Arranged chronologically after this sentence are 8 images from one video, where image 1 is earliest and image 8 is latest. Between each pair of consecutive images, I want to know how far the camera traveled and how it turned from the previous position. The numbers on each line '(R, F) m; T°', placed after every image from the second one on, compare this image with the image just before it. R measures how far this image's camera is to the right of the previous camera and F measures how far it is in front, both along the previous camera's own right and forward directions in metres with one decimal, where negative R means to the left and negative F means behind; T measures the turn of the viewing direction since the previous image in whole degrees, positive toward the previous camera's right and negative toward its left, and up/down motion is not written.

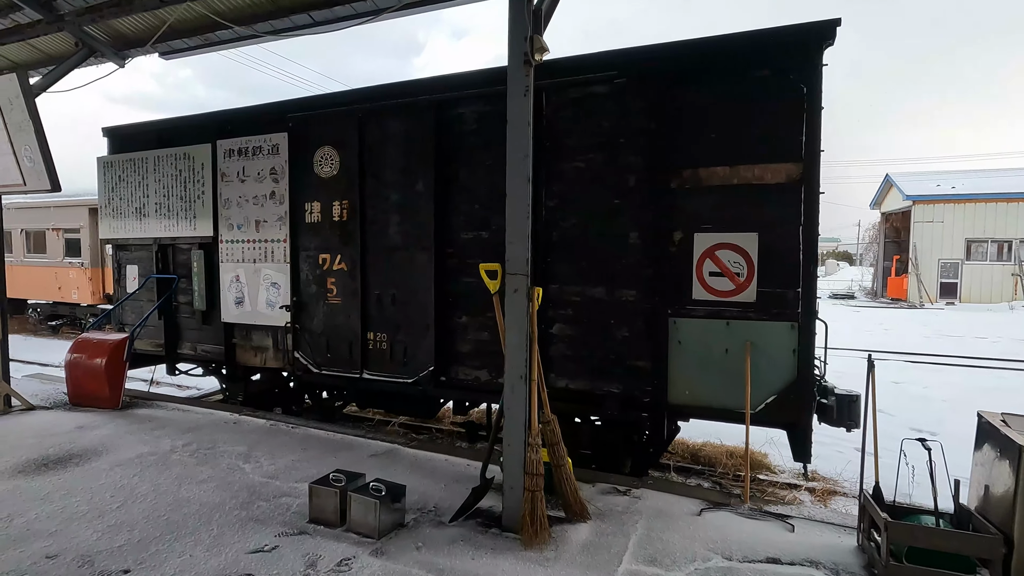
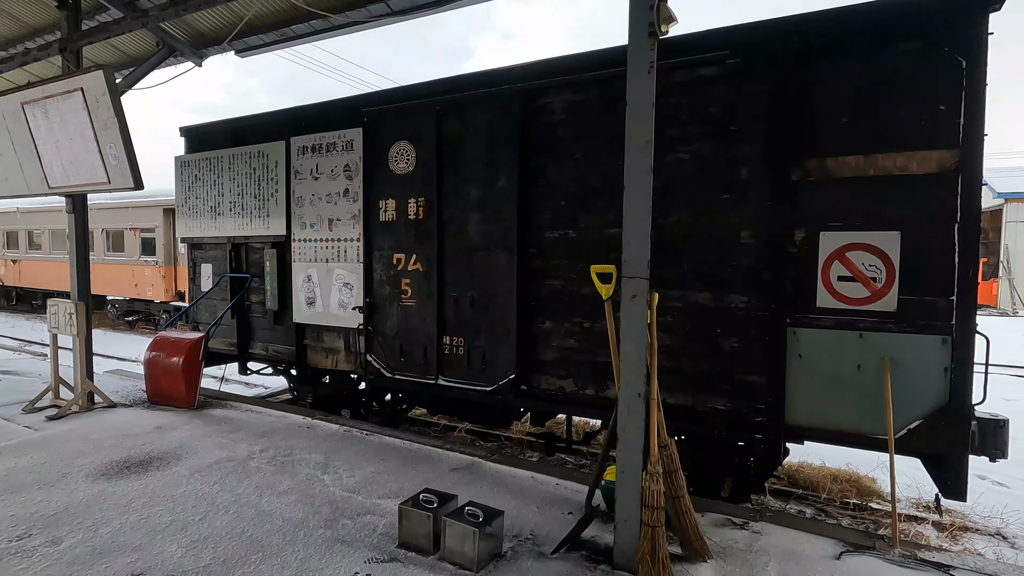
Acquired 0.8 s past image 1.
(-0.3, +0.2) m; -5°
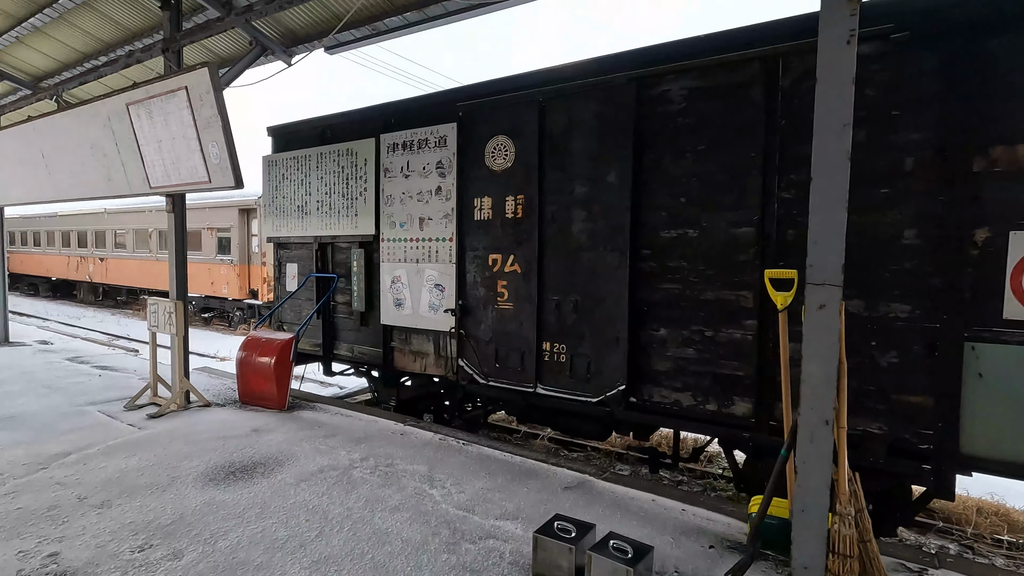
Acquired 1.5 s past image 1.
(-0.4, +0.2) m; -5°
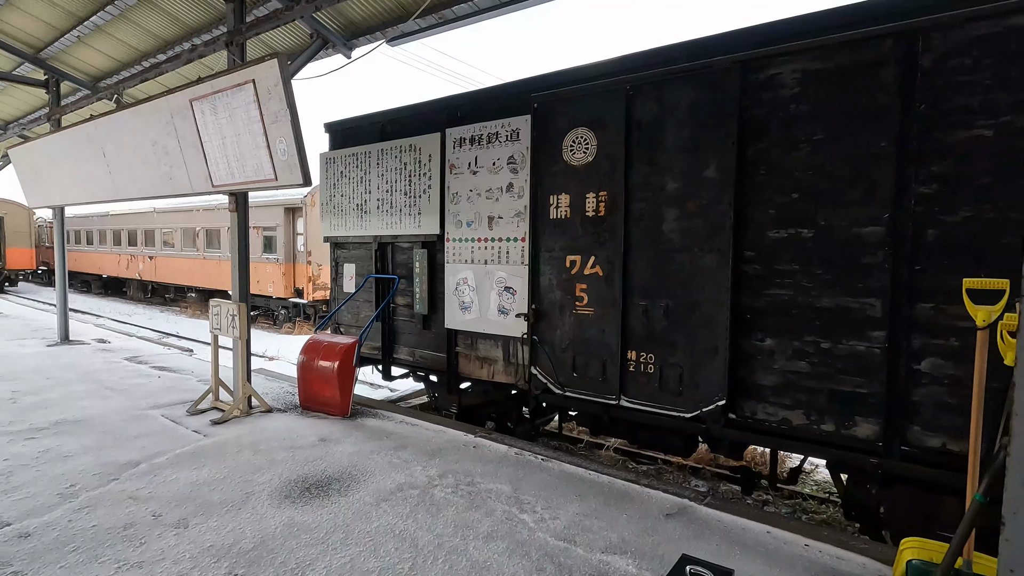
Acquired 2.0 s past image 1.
(-0.3, +0.2) m; -3°
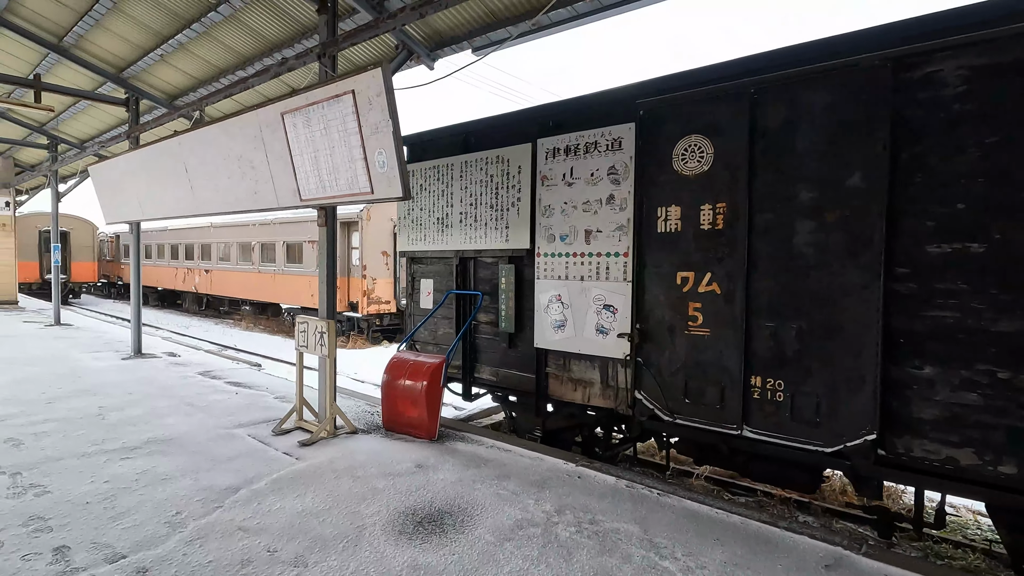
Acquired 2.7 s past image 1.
(-0.4, +0.2) m; -3°
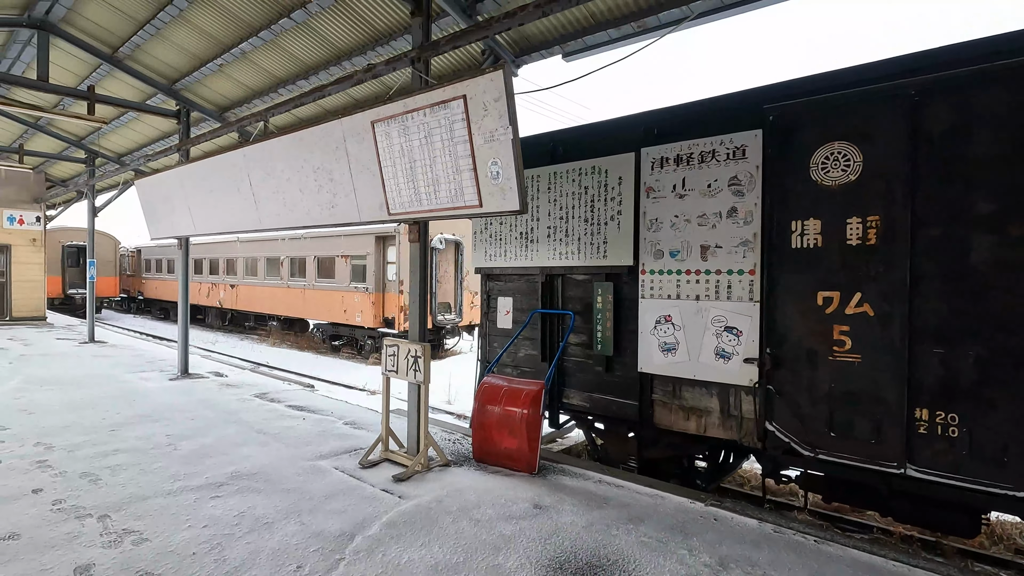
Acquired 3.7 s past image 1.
(-0.6, +0.3) m; -1°
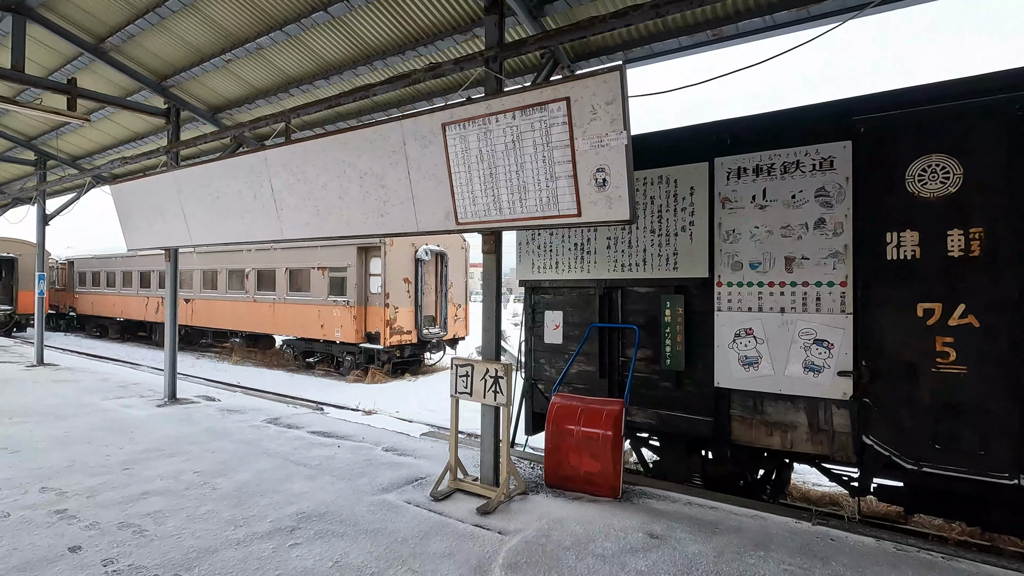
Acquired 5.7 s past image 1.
(-0.8, +0.2) m; +6°
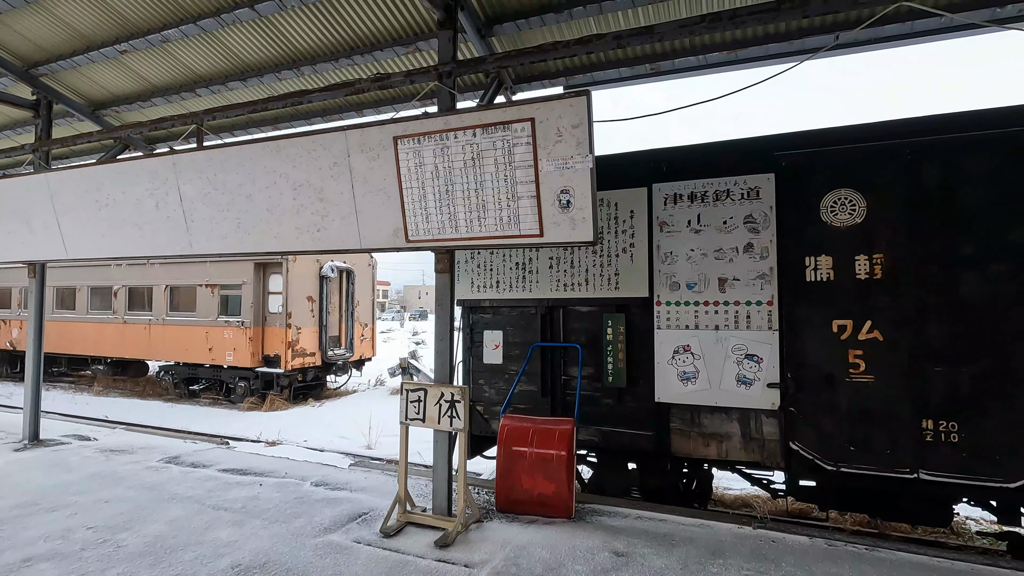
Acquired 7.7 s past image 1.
(-0.3, +0.1) m; +11°
